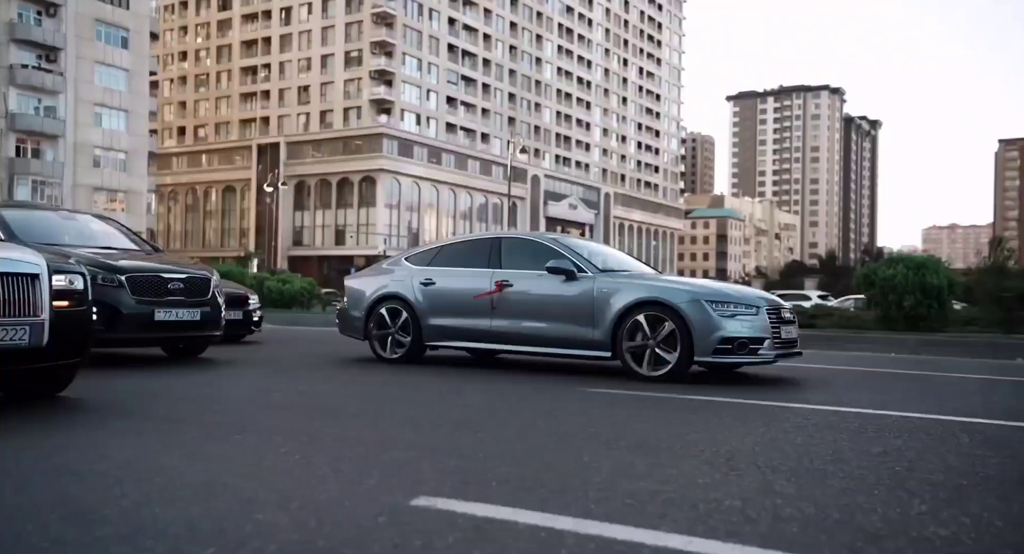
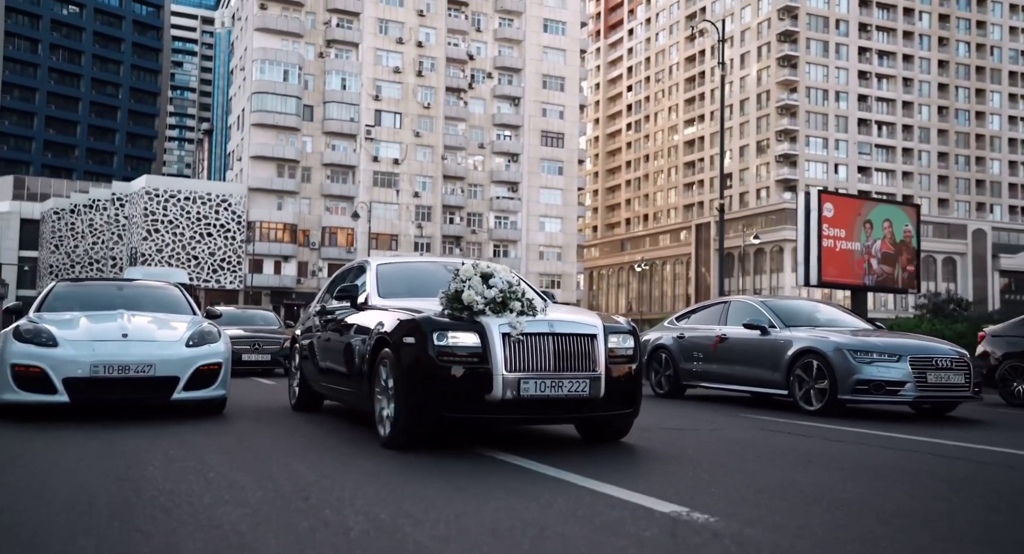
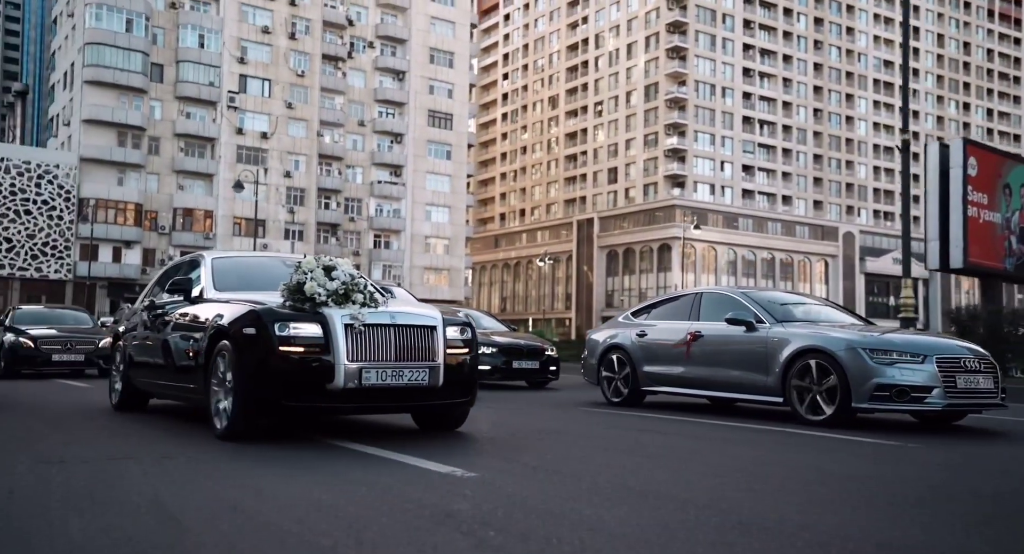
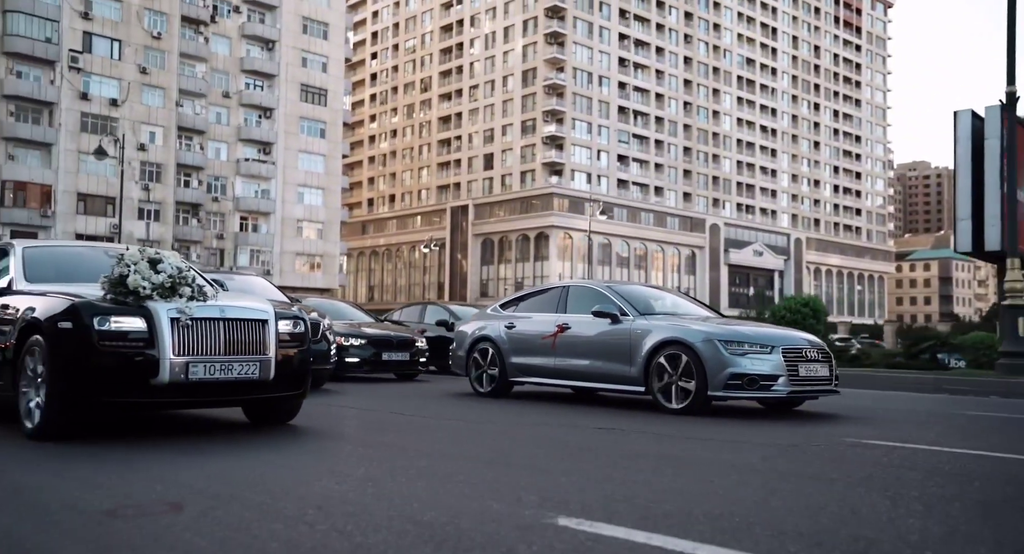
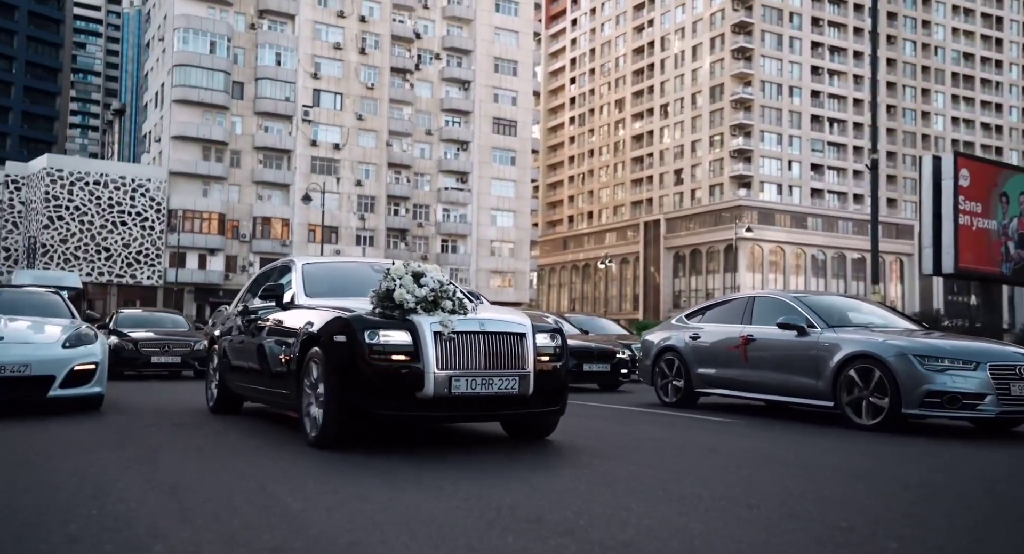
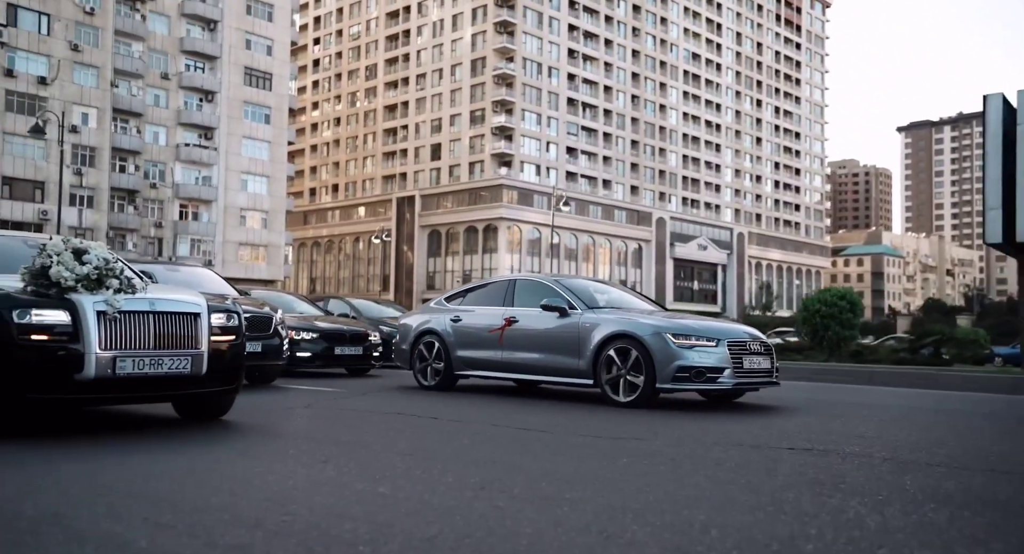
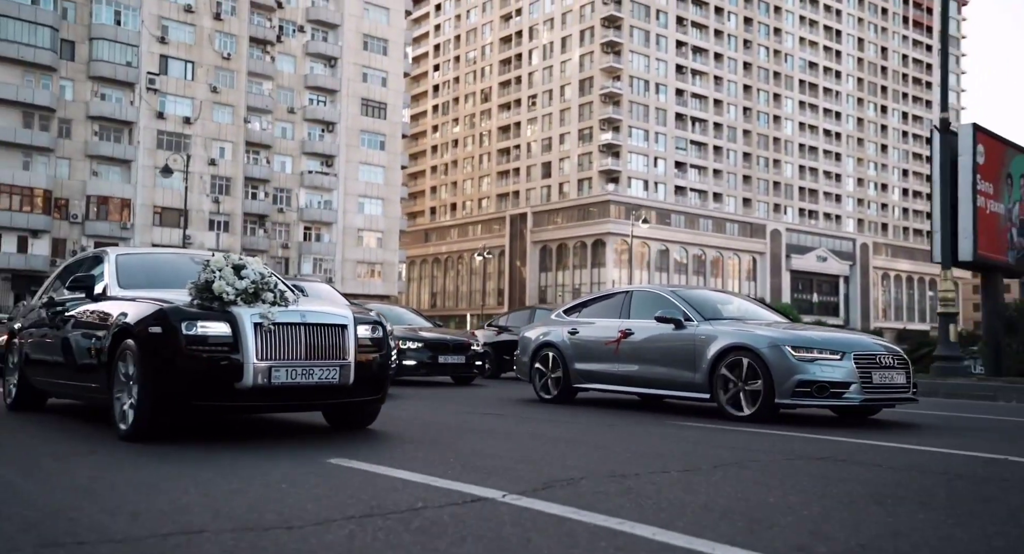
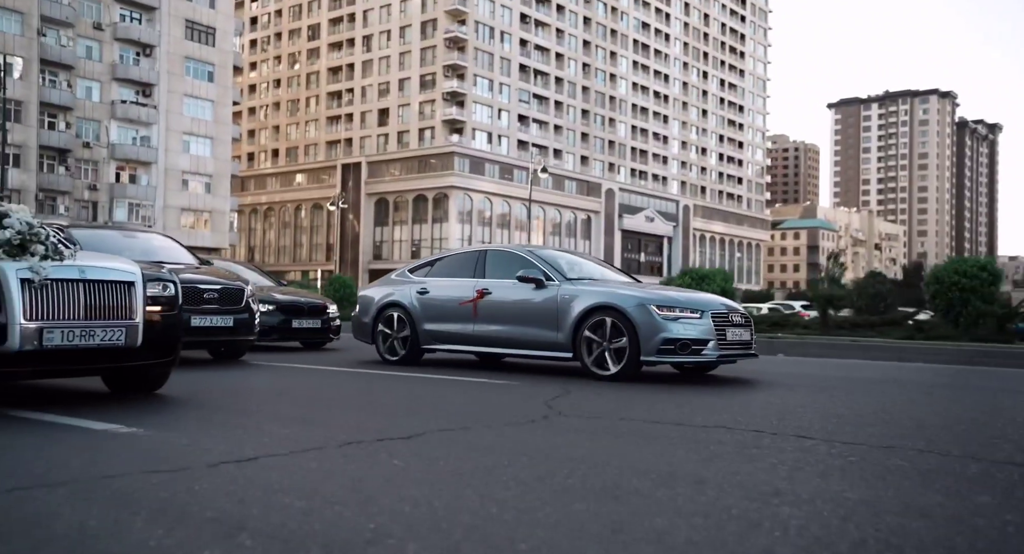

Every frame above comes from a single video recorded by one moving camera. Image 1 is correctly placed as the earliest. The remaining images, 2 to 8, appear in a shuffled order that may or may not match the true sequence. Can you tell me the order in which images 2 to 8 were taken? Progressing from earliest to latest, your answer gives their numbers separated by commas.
8, 6, 4, 7, 3, 5, 2
